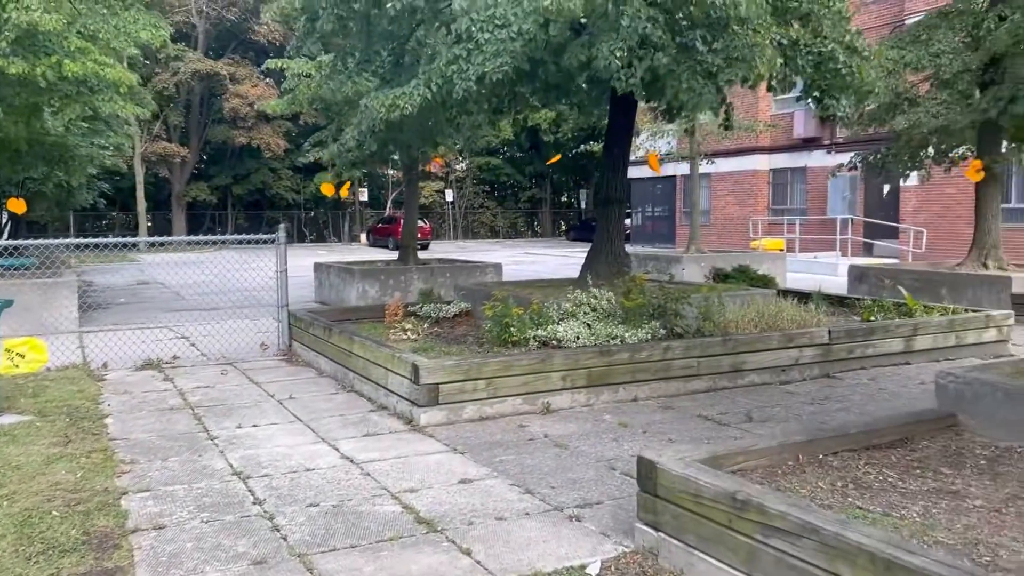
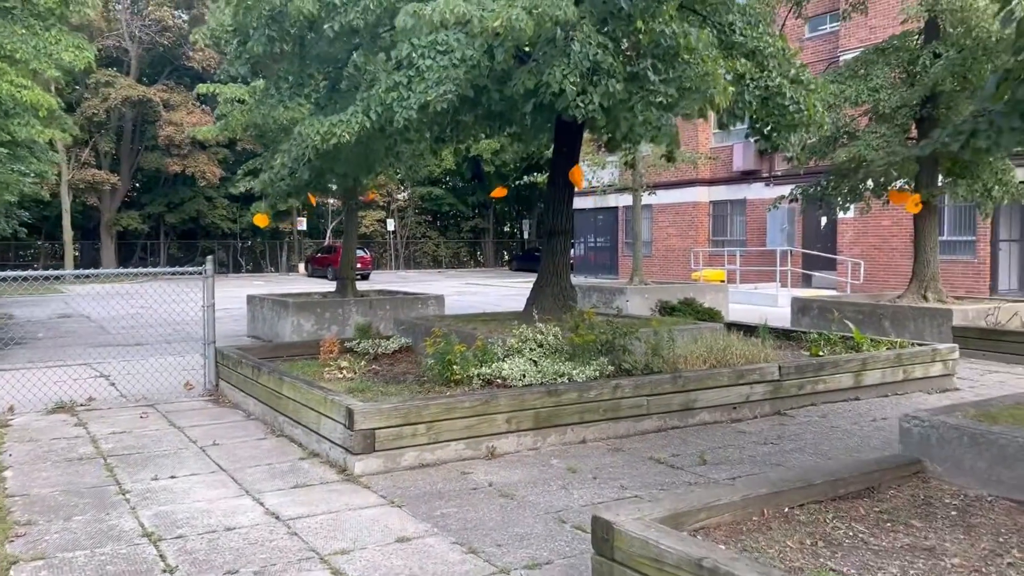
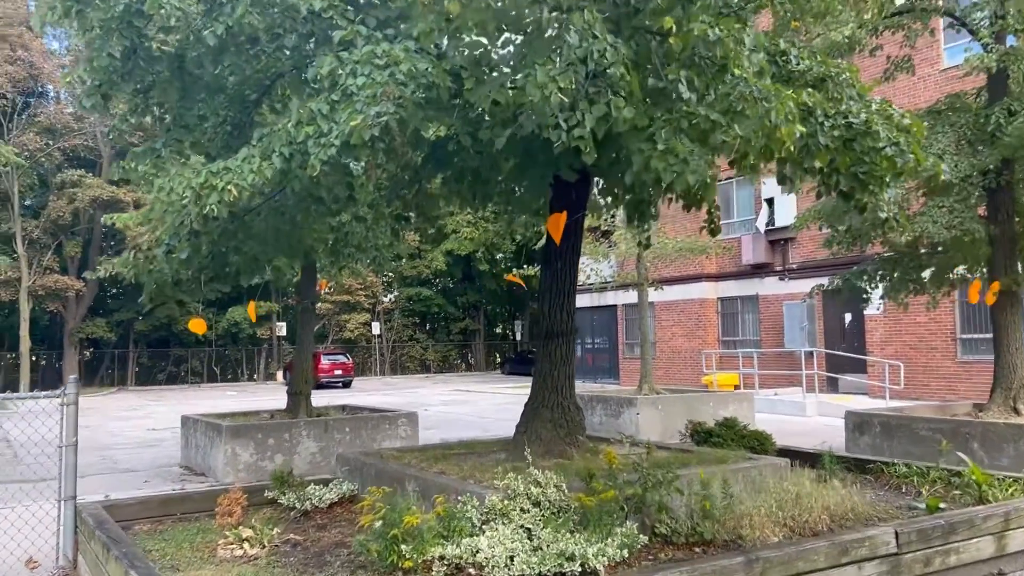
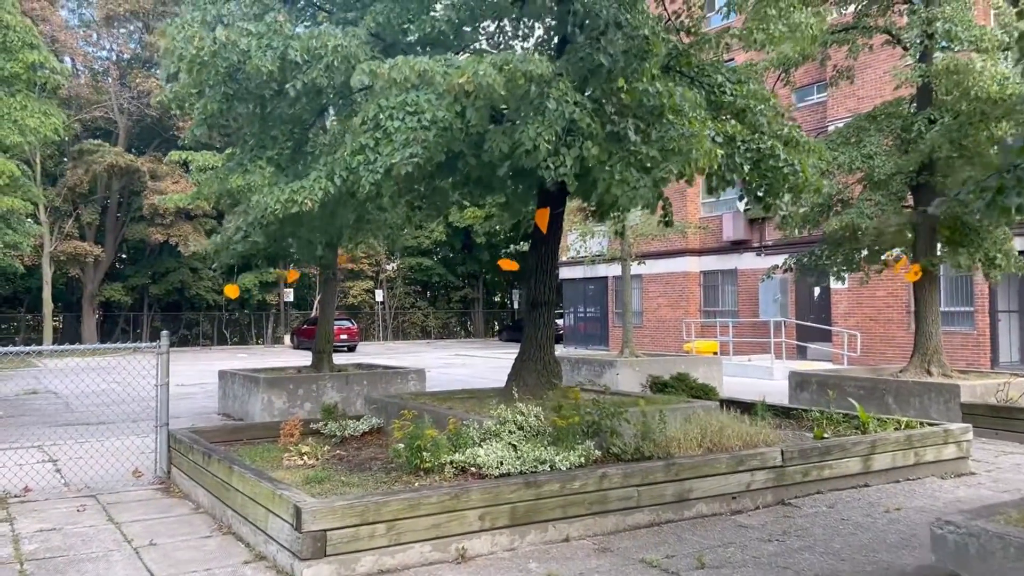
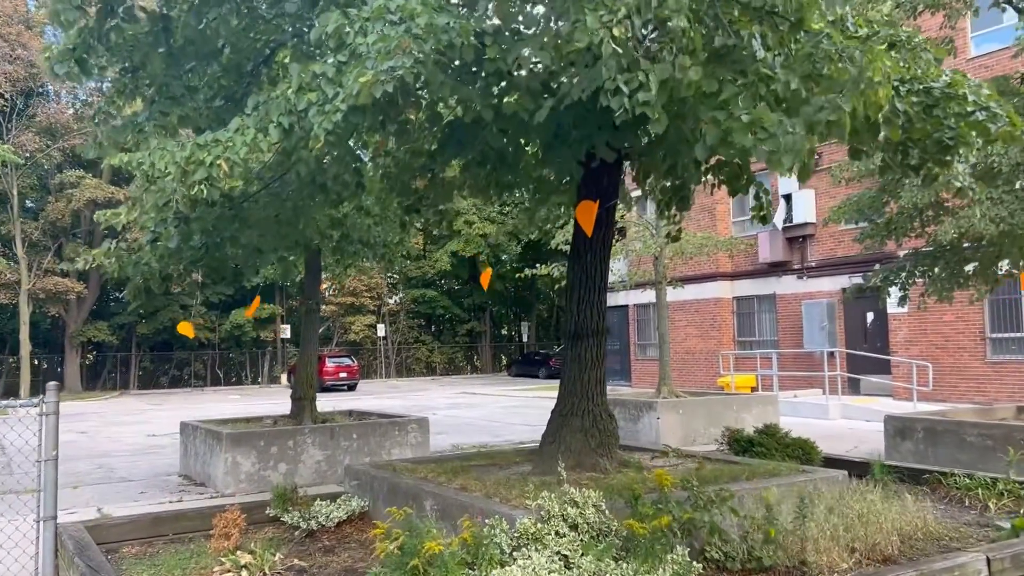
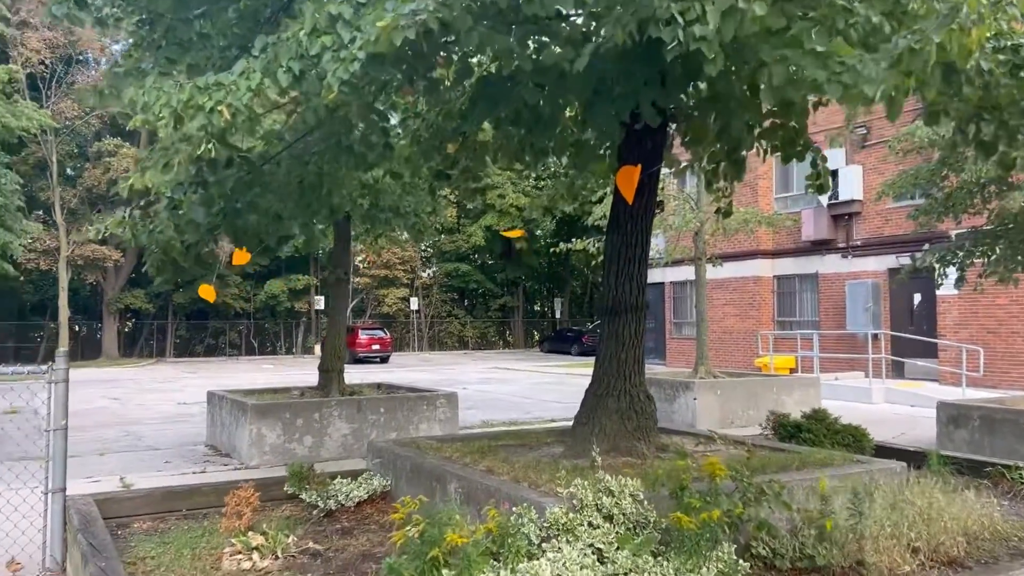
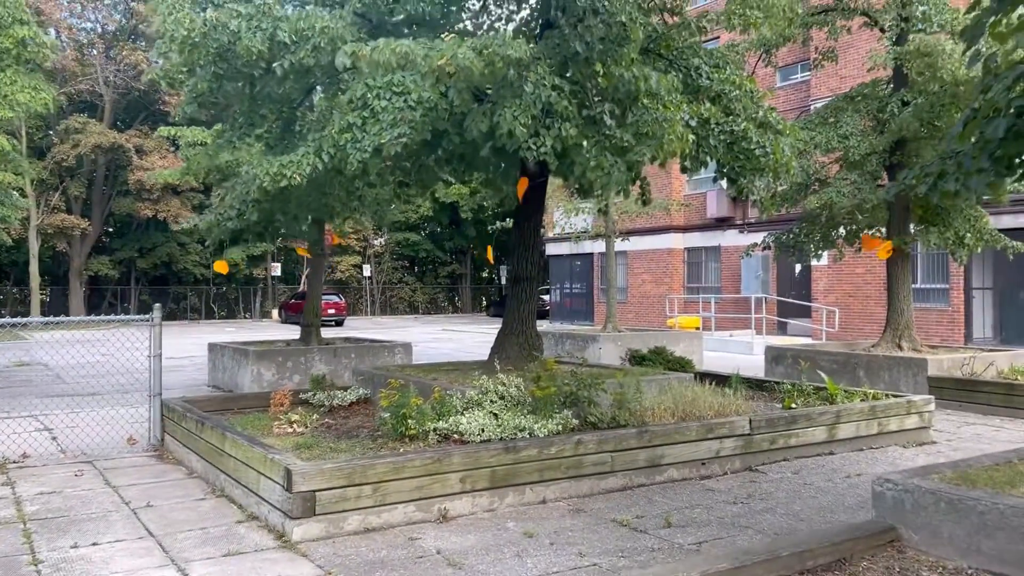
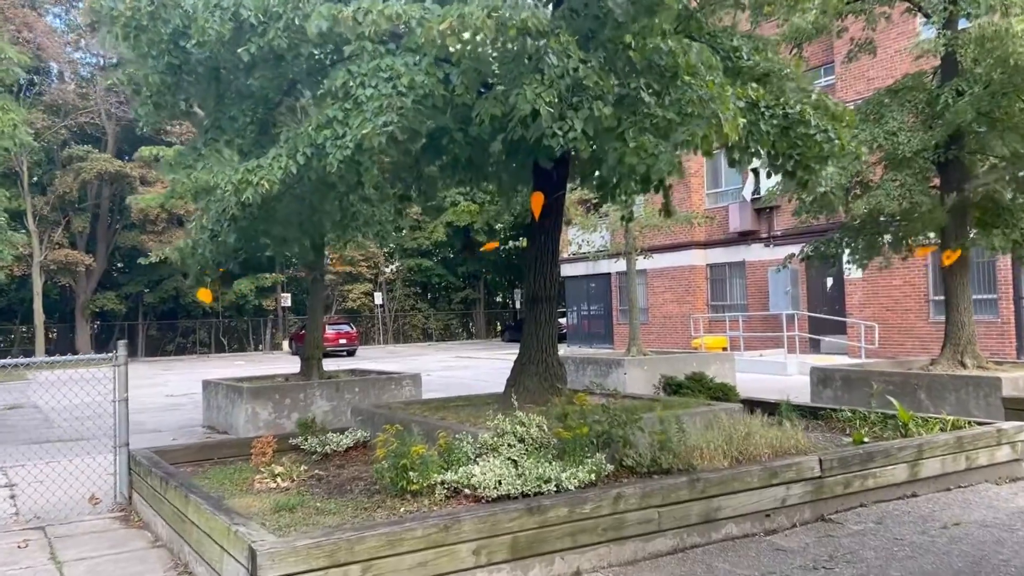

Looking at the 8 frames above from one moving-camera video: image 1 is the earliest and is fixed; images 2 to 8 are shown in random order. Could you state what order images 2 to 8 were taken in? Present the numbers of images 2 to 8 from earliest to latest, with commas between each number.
2, 7, 4, 8, 3, 5, 6
